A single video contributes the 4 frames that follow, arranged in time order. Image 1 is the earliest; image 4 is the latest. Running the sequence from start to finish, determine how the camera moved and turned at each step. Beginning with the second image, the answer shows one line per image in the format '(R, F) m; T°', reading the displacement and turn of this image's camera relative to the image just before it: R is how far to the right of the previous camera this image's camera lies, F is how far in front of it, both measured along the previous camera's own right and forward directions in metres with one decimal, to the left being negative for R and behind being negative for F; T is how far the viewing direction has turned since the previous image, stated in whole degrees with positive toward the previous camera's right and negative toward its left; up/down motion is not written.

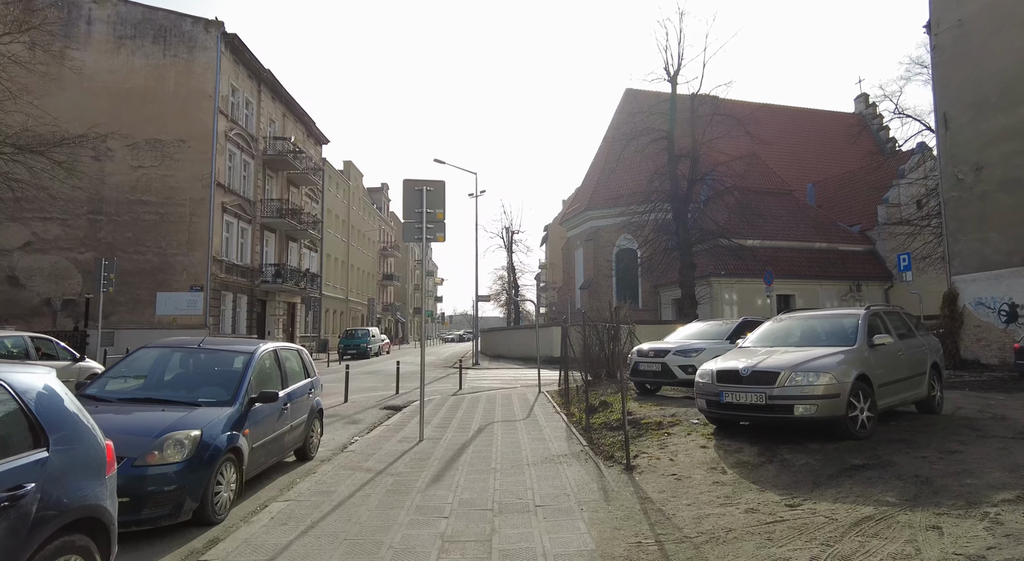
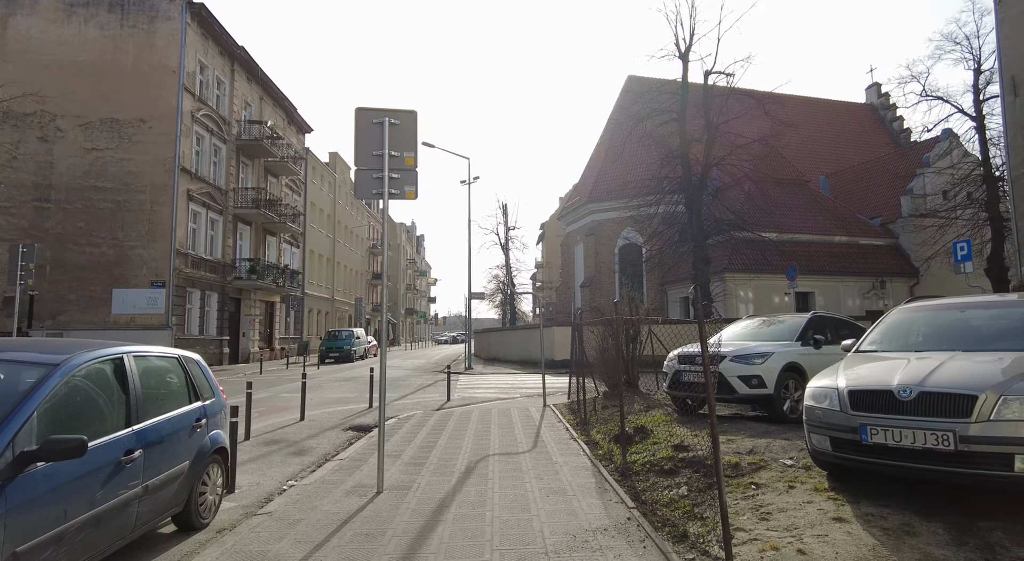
(-0.1, +2.3) m; +1°
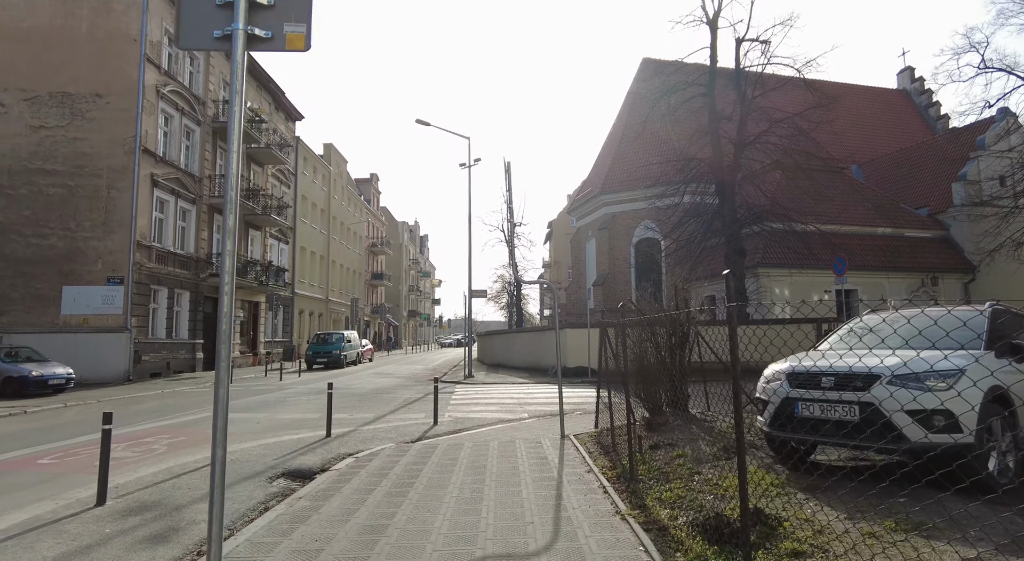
(0.0, +2.8) m; -1°
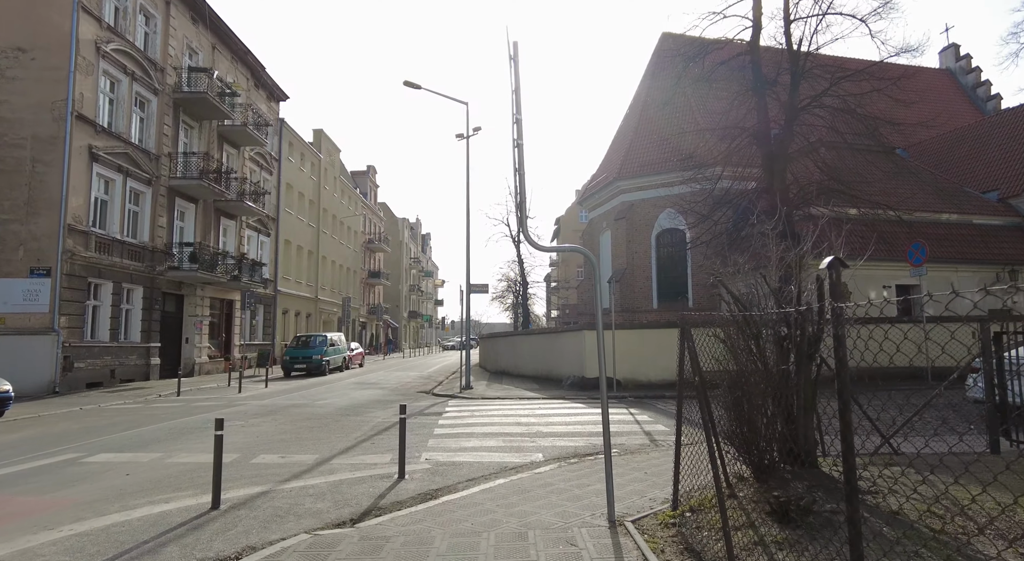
(0.0, +3.4) m; -1°
